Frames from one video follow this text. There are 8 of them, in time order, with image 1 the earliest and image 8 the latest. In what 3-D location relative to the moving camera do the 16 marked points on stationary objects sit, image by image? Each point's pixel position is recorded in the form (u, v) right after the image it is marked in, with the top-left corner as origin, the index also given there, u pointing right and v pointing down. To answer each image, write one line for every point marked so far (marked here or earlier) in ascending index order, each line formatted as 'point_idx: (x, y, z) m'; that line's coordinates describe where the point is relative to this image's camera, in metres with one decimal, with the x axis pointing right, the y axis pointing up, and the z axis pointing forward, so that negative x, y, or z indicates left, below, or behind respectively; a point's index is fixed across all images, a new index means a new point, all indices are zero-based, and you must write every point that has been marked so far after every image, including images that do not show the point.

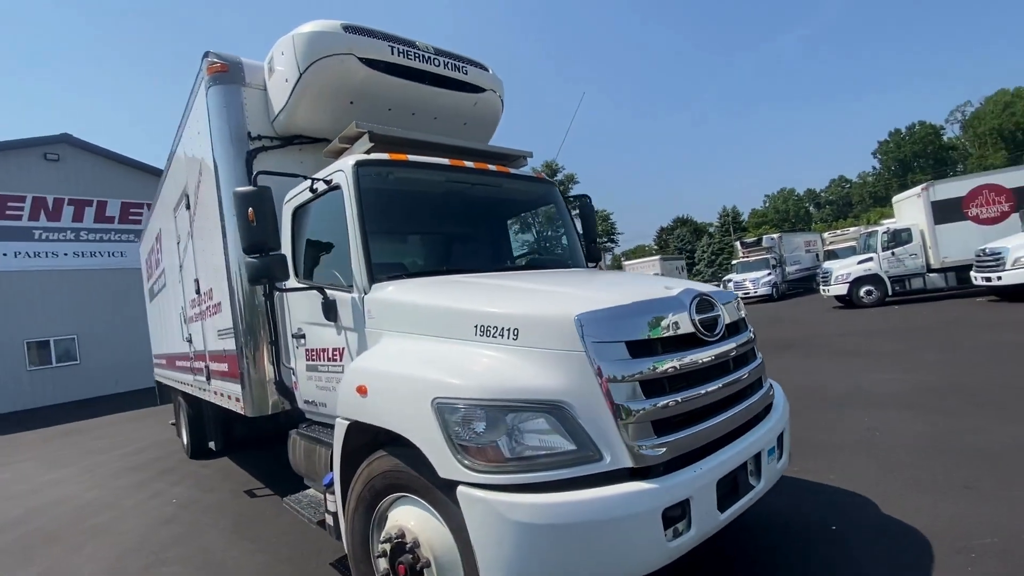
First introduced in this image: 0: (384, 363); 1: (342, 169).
0: (-0.7, -0.4, +2.9) m
1: (-1.3, +0.9, +3.7) m
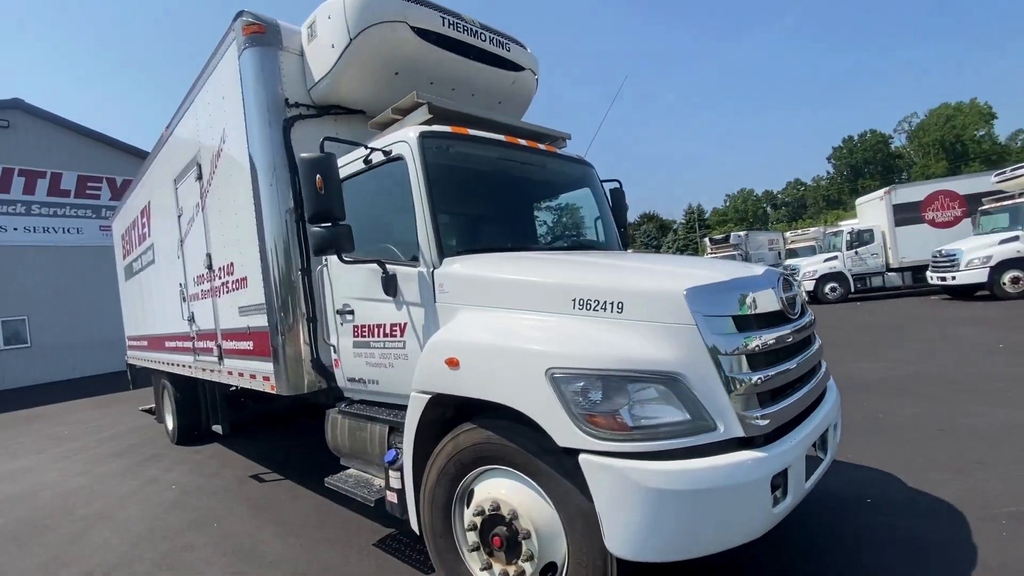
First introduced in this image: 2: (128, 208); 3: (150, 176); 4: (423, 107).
0: (-0.2, -0.3, +2.8) m
1: (-0.8, +1.1, +3.6) m
2: (-7.5, +1.6, +9.5) m
3: (-5.7, +1.8, +7.7) m
4: (-0.7, +1.4, +3.8) m
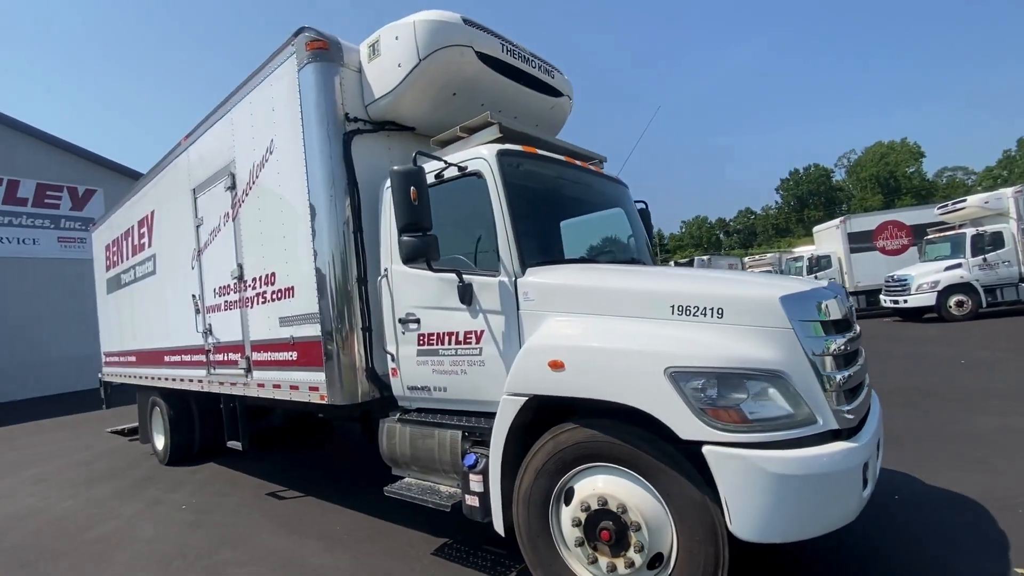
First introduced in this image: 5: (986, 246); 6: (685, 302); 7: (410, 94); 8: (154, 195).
0: (+0.4, -0.3, +3.0) m
1: (-0.2, +1.0, +3.8) m
2: (-7.3, +1.3, +9.1) m
3: (-5.5, +1.6, +7.5) m
4: (-0.1, +1.3, +4.0) m
5: (+16.1, +1.4, +16.6) m
6: (+1.0, -0.1, +2.9) m
7: (-0.9, +1.8, +4.4) m
8: (-5.6, +1.4, +7.6) m
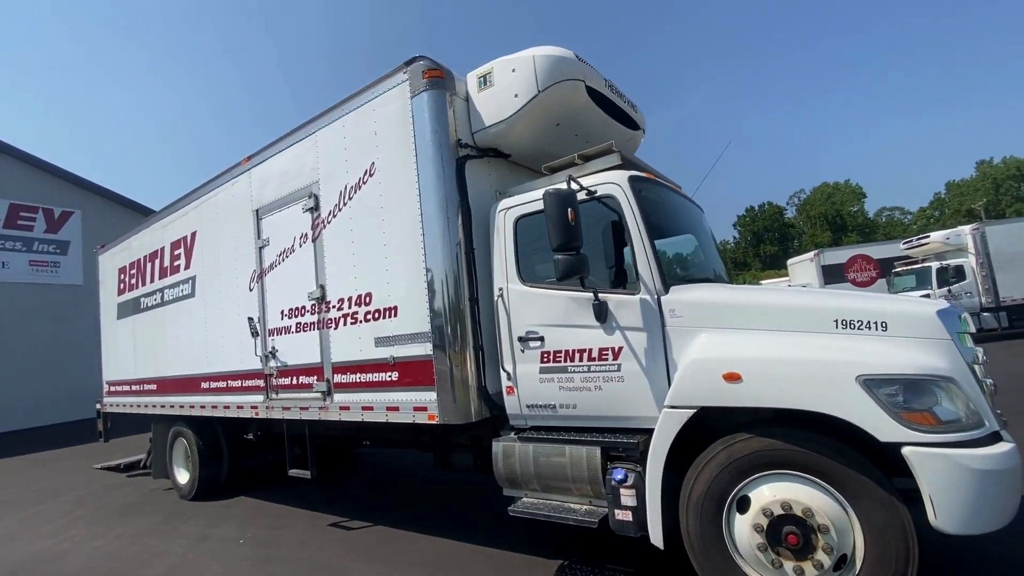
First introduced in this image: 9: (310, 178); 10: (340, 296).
0: (+1.5, -0.4, +3.2) m
1: (+0.8, +0.9, +4.0) m
2: (-6.7, +0.9, +8.8) m
3: (-4.7, +1.2, +7.4) m
4: (+0.9, +1.2, +4.2) m
5: (+16.1, +0.3, +18.0) m
6: (+2.1, -0.2, +3.1) m
7: (+0.1, +1.6, +4.6) m
8: (-4.8, +1.1, +7.4) m
9: (-2.3, +1.3, +5.6) m
10: (-1.8, -0.1, +5.3) m
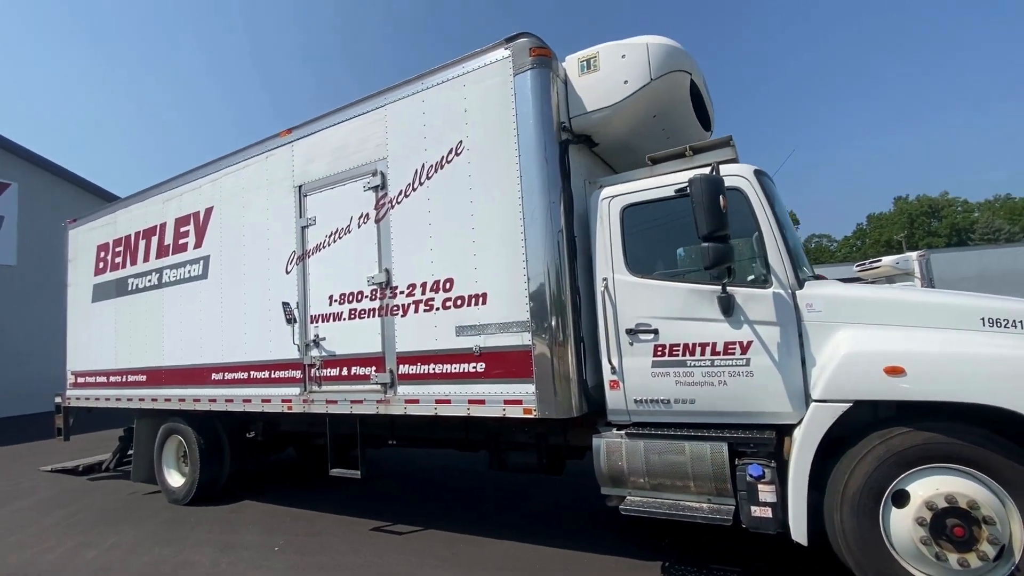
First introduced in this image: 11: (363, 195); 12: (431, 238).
0: (+2.5, -0.4, +3.2) m
1: (+1.8, +0.9, +3.9) m
2: (-6.2, +1.2, +7.9) m
3: (-4.0, +1.5, +6.7) m
4: (+1.9, +1.2, +4.2) m
5: (+15.4, -0.5, +19.5) m
6: (+3.2, -0.2, +3.2) m
7: (+1.1, +1.6, +4.5) m
8: (-4.1, +1.3, +6.8) m
9: (-1.5, +1.4, +5.3) m
10: (-1.0, +0.1, +4.9) m
11: (-1.6, +1.0, +5.3) m
12: (-0.8, +0.5, +4.8) m
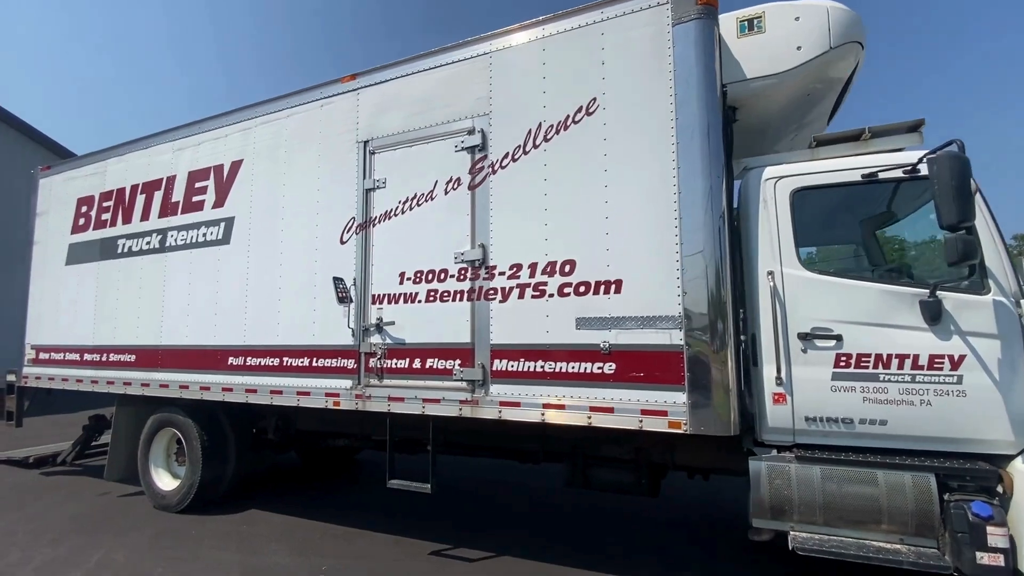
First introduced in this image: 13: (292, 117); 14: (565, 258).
0: (+3.7, -0.5, +2.7) m
1: (+3.0, +0.9, +3.4) m
2: (-5.3, +1.7, +6.7) m
3: (-3.0, +1.9, +5.7) m
4: (+3.0, +1.2, +3.7) m
5: (+15.1, -1.6, +20.1) m
6: (+4.3, -0.3, +2.8) m
7: (+2.2, +1.6, +3.9) m
8: (-3.1, +1.7, +5.7) m
9: (-0.4, +1.6, +4.4) m
10: (0.0, +0.2, +4.1) m
11: (-0.5, +1.2, +4.5) m
12: (+0.3, +0.6, +4.0) m
13: (-2.4, +1.9, +5.4) m
14: (+0.4, +0.3, +3.9) m
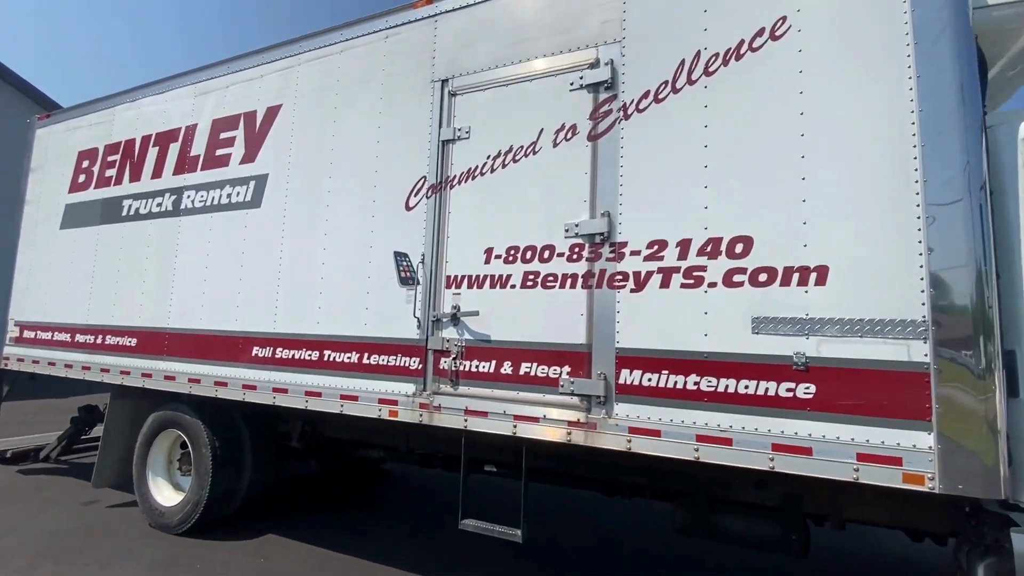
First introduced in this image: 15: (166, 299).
0: (+4.5, -0.5, +1.6) m
1: (+3.9, +0.8, +2.3) m
2: (-4.3, +2.1, +5.7) m
3: (-2.1, +2.1, +4.6) m
4: (+3.9, +1.1, +2.6) m
5: (+15.9, -2.3, +19.0) m
6: (+5.2, -0.4, +1.7) m
7: (+3.2, +1.6, +2.9) m
8: (-2.2, +2.0, +4.7) m
9: (+0.6, +1.7, +3.4) m
10: (+0.9, +0.3, +3.0) m
11: (+0.4, +1.3, +3.4) m
12: (+1.2, +0.7, +3.0) m
13: (-1.5, +2.1, +4.3) m
14: (+1.3, +0.3, +2.9) m
15: (-3.5, -0.1, +5.0) m
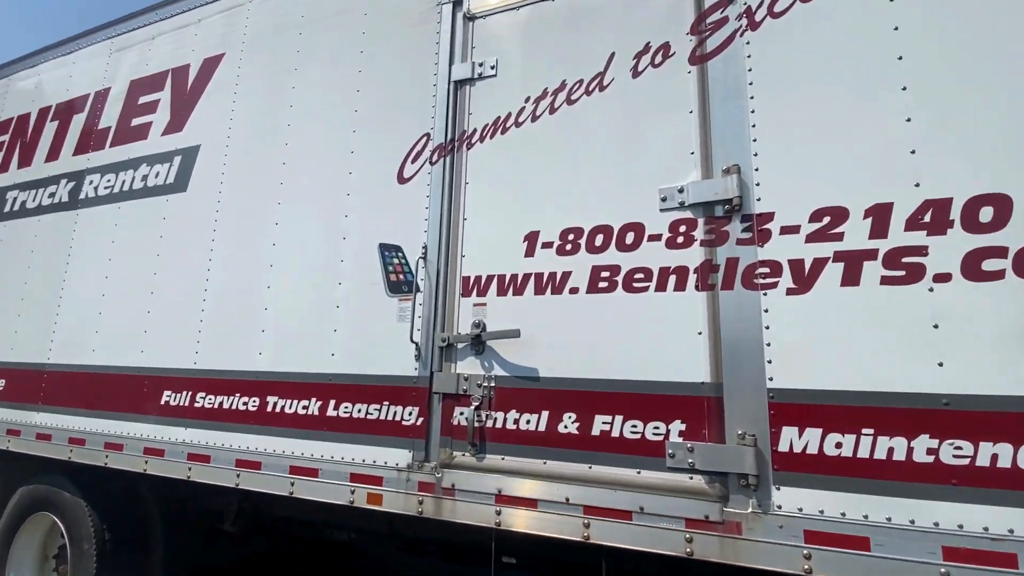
0: (+4.8, -0.4, +0.6) m
1: (+4.2, +0.9, +1.4) m
2: (-4.2, +1.9, +4.3) m
3: (-1.9, +2.0, +3.4) m
4: (+4.2, +1.1, +1.7) m
5: (+15.3, -3.5, +18.3) m
6: (+5.5, -0.3, +0.7) m
7: (+3.4, +1.6, +1.9) m
8: (-2.0, +1.8, +3.4) m
9: (+0.8, +1.7, +2.3) m
10: (+1.2, +0.3, +1.9) m
11: (+0.6, +1.3, +2.3) m
12: (+1.4, +0.7, +1.8) m
13: (-1.3, +2.0, +3.1) m
14: (+1.6, +0.3, +1.7) m
15: (-3.3, -0.3, +3.5) m
